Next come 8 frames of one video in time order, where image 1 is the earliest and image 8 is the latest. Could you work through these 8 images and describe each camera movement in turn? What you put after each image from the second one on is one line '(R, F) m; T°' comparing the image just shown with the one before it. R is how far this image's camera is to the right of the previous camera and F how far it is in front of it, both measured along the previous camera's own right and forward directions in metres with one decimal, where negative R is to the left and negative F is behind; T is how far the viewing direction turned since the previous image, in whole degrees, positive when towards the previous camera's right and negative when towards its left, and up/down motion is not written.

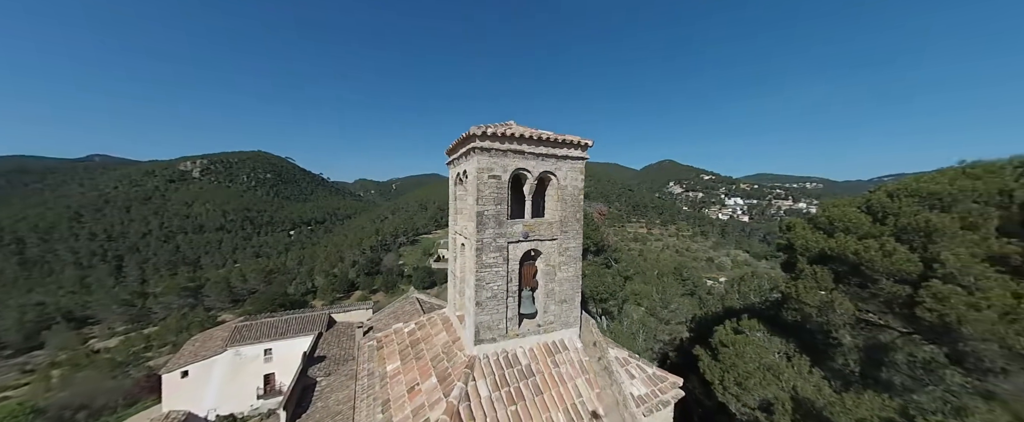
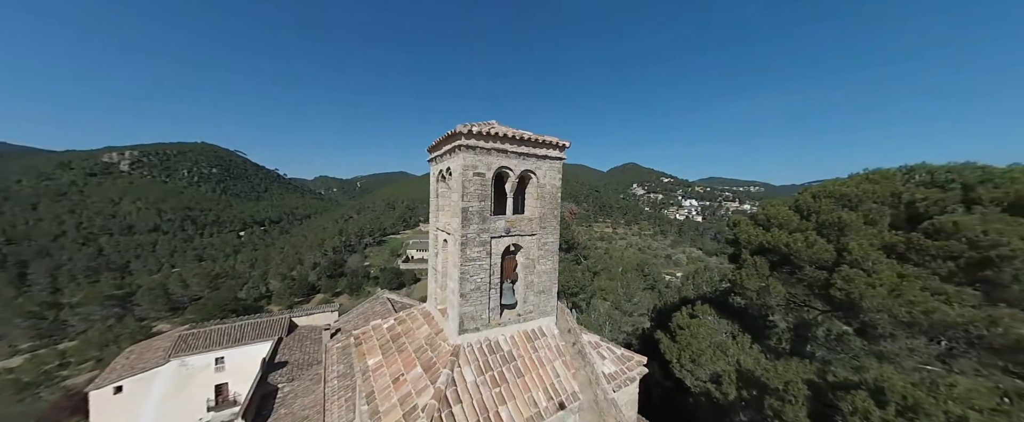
(-0.2, -0.3) m; +6°
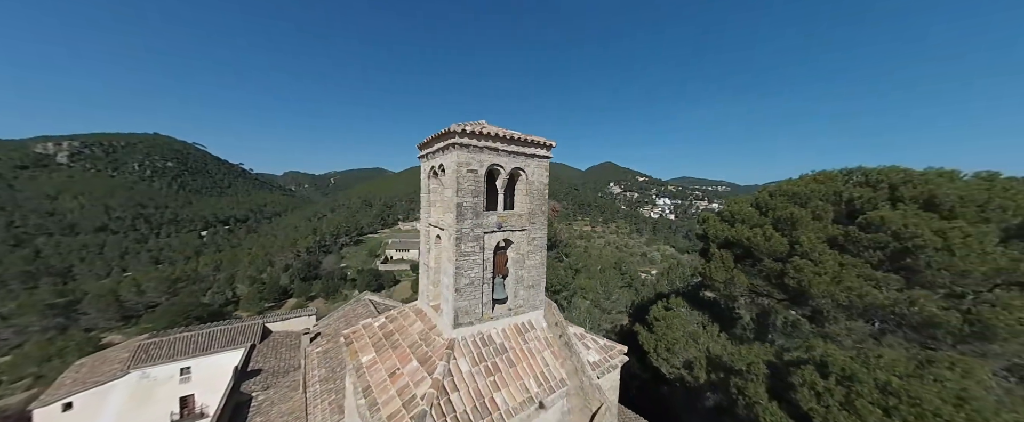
(-0.2, -0.2) m; +4°
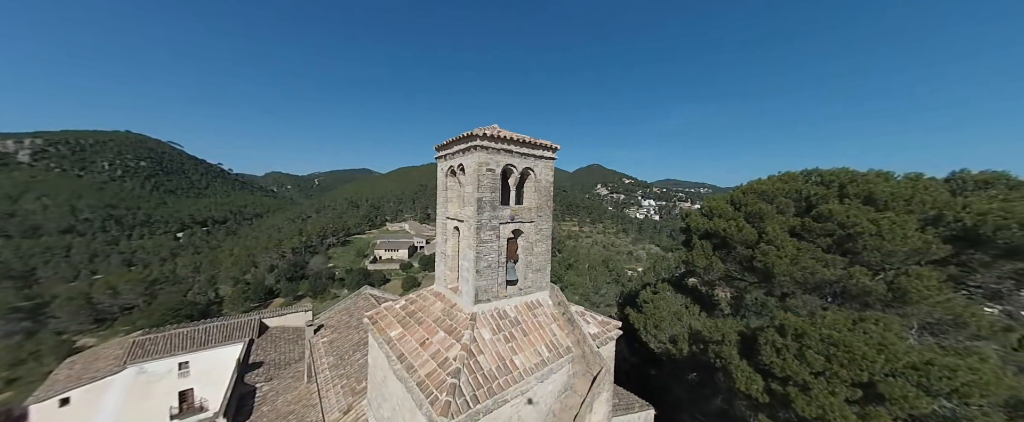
(-0.5, -0.7) m; +2°
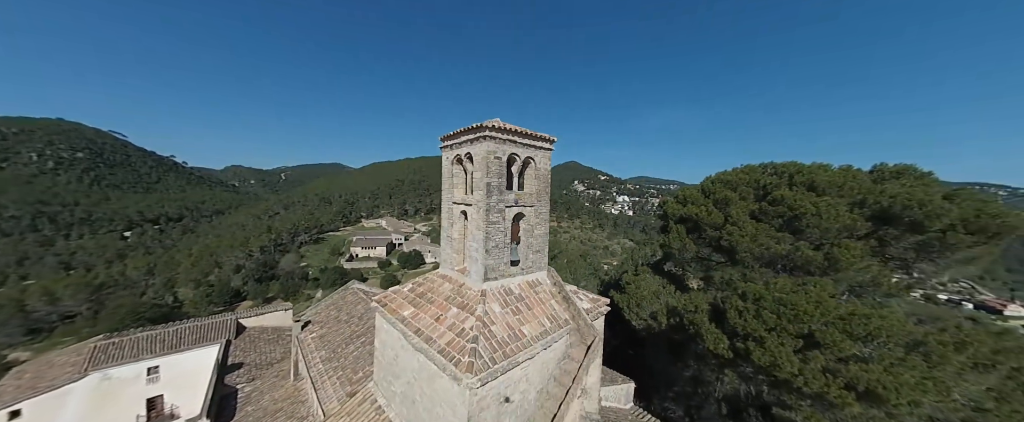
(-0.6, -0.5) m; +5°
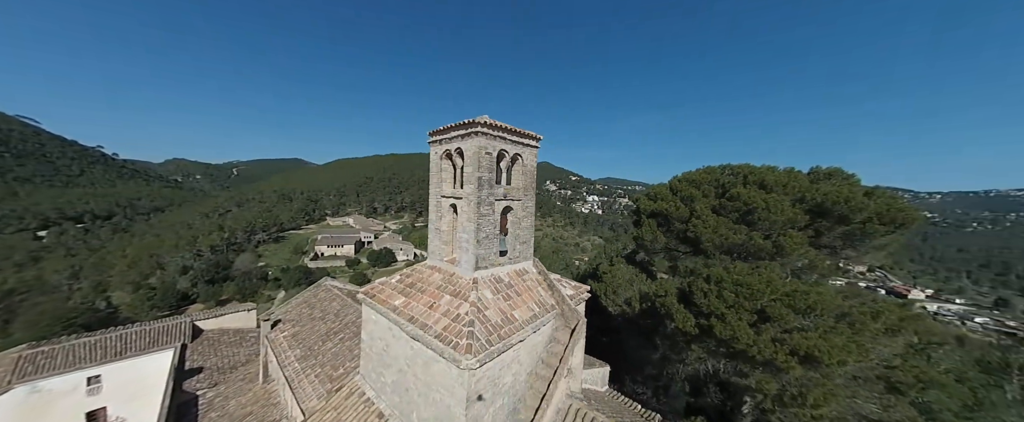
(-0.4, -0.3) m; +6°
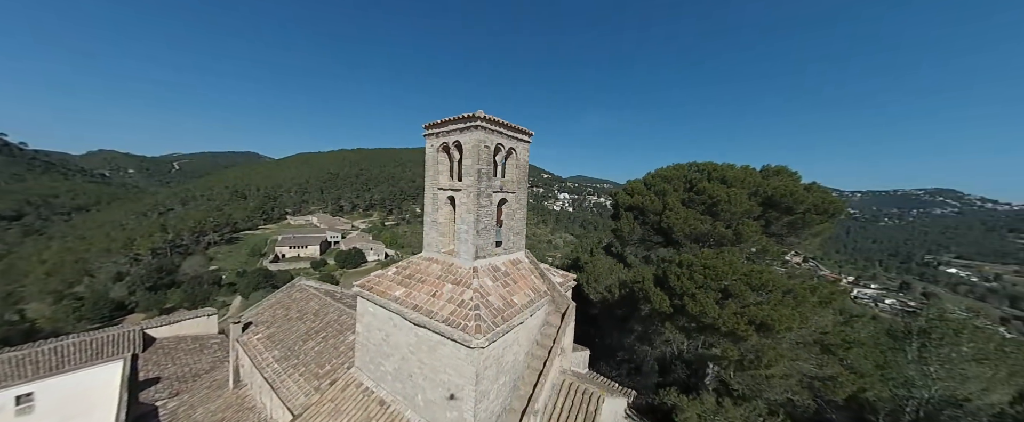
(-0.6, -0.4) m; +6°
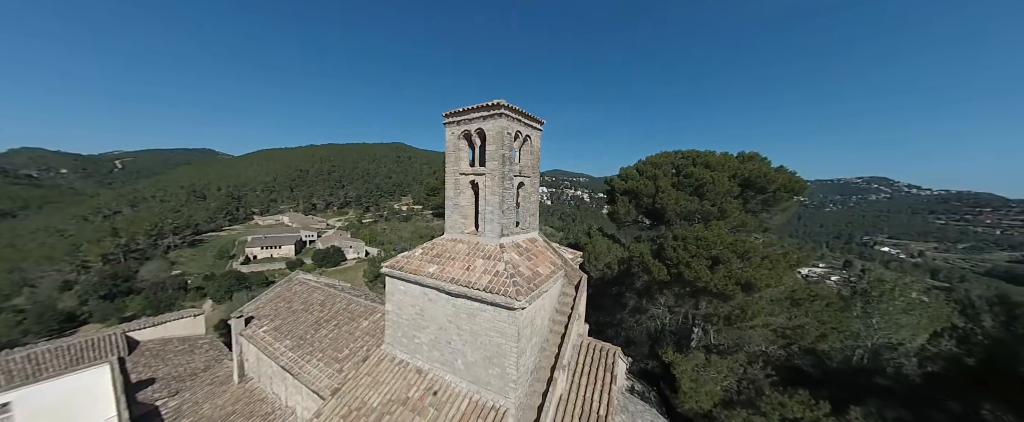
(-1.1, -0.6) m; +5°
